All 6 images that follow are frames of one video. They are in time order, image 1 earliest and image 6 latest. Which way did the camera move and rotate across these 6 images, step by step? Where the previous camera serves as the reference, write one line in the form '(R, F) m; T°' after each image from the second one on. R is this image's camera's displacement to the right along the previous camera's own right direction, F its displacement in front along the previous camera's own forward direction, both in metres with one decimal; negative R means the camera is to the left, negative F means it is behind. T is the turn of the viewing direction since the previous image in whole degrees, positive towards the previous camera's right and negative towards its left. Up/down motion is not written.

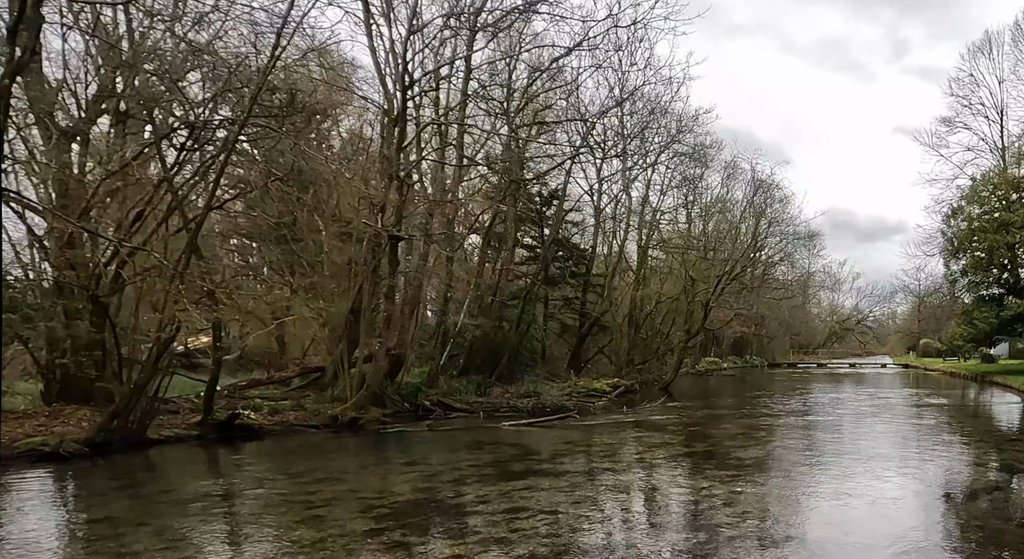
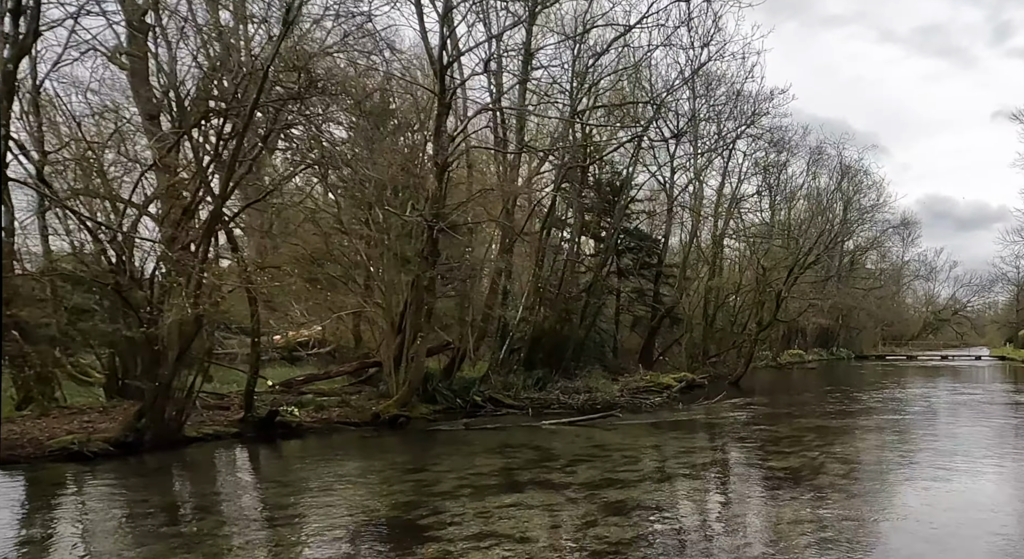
(+0.7, +0.7) m; -6°
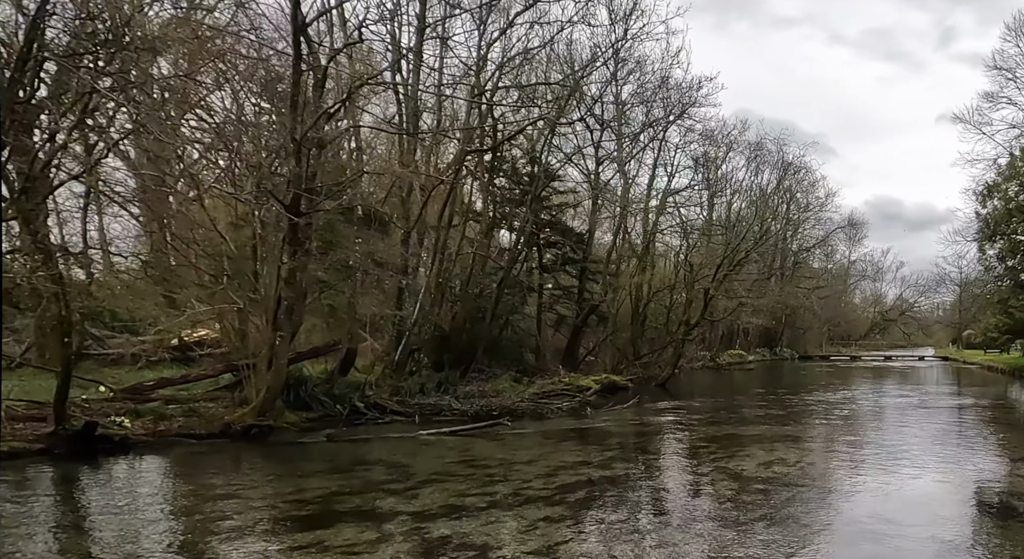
(+1.6, +2.0) m; +3°
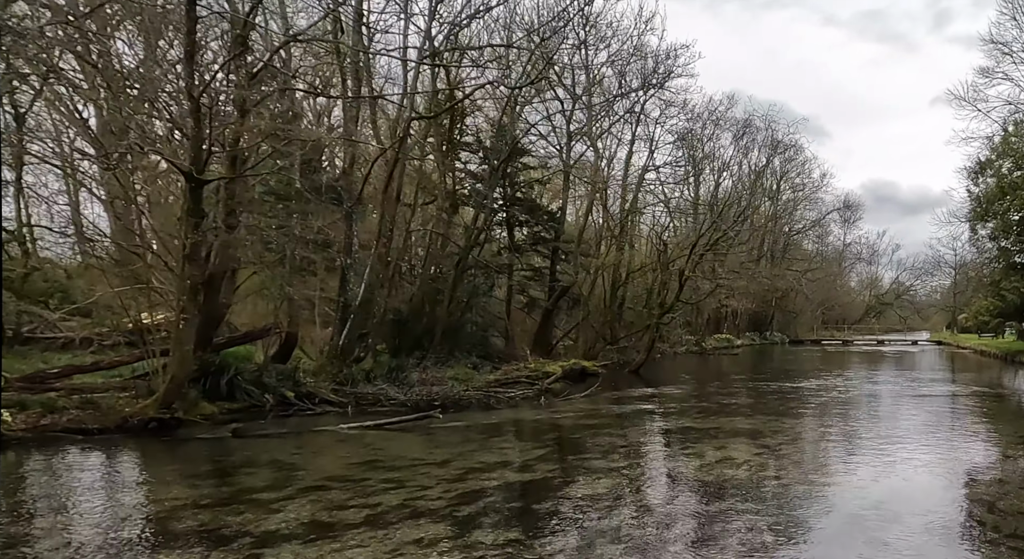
(+1.1, +1.6) m; 0°
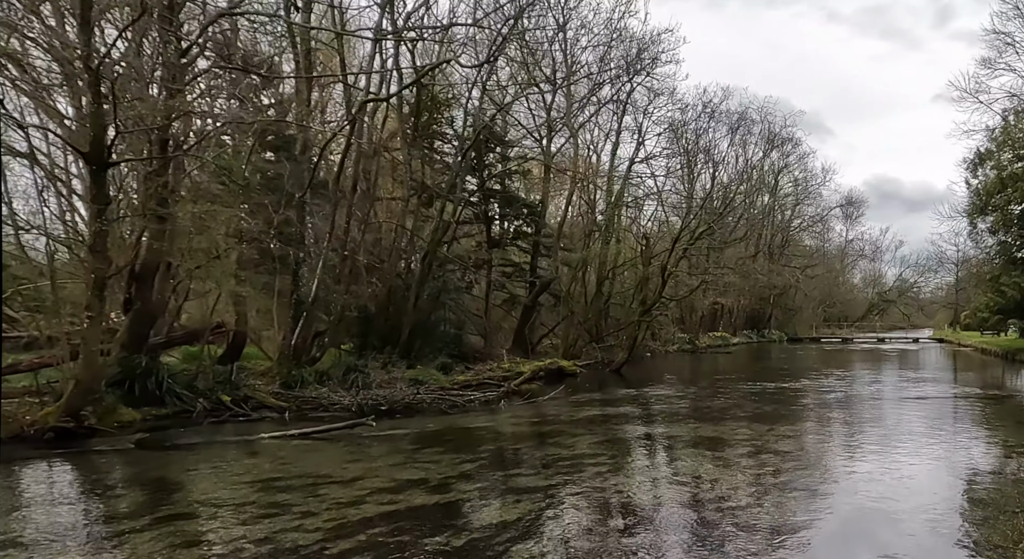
(+0.9, +1.4) m; 0°
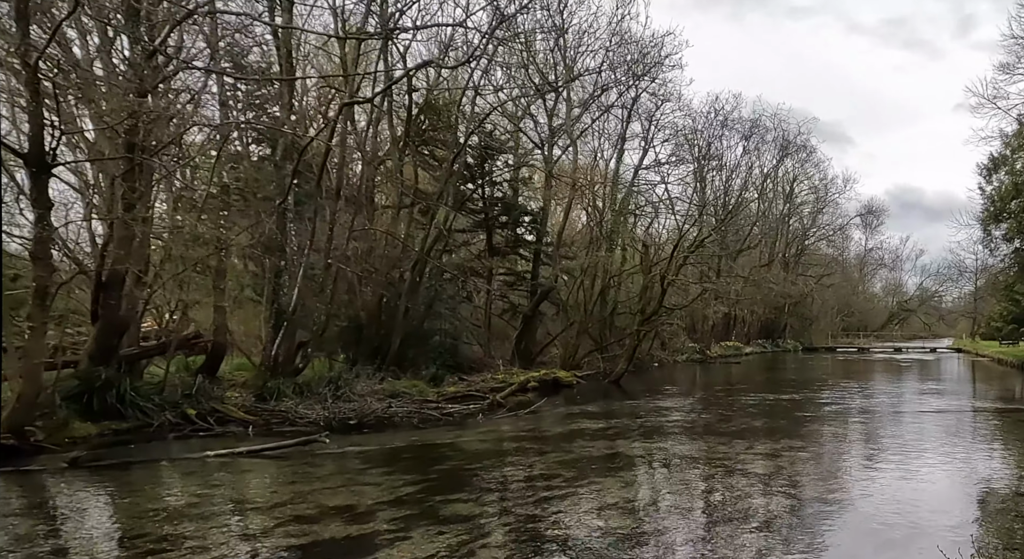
(+0.8, +0.7) m; -1°
